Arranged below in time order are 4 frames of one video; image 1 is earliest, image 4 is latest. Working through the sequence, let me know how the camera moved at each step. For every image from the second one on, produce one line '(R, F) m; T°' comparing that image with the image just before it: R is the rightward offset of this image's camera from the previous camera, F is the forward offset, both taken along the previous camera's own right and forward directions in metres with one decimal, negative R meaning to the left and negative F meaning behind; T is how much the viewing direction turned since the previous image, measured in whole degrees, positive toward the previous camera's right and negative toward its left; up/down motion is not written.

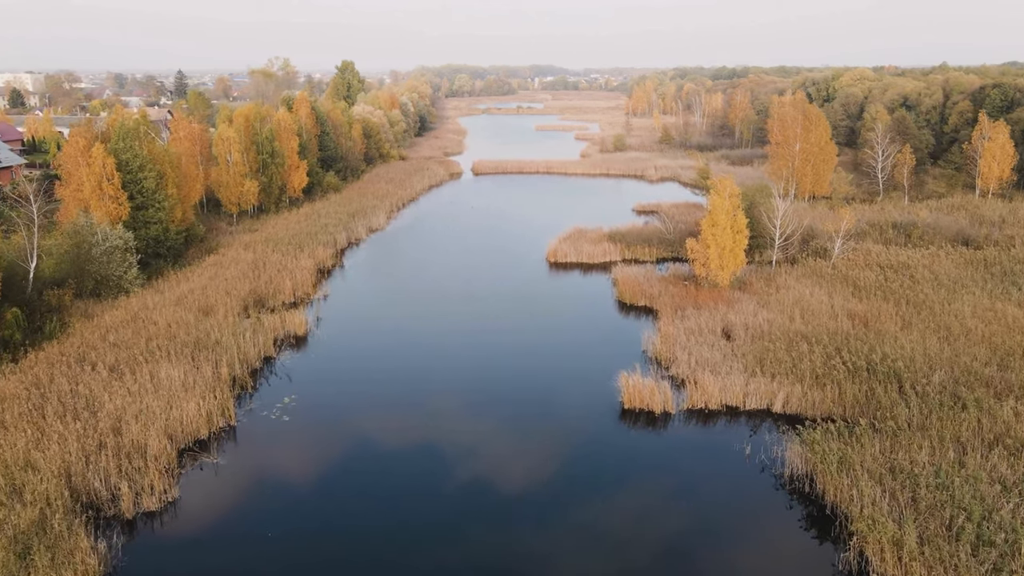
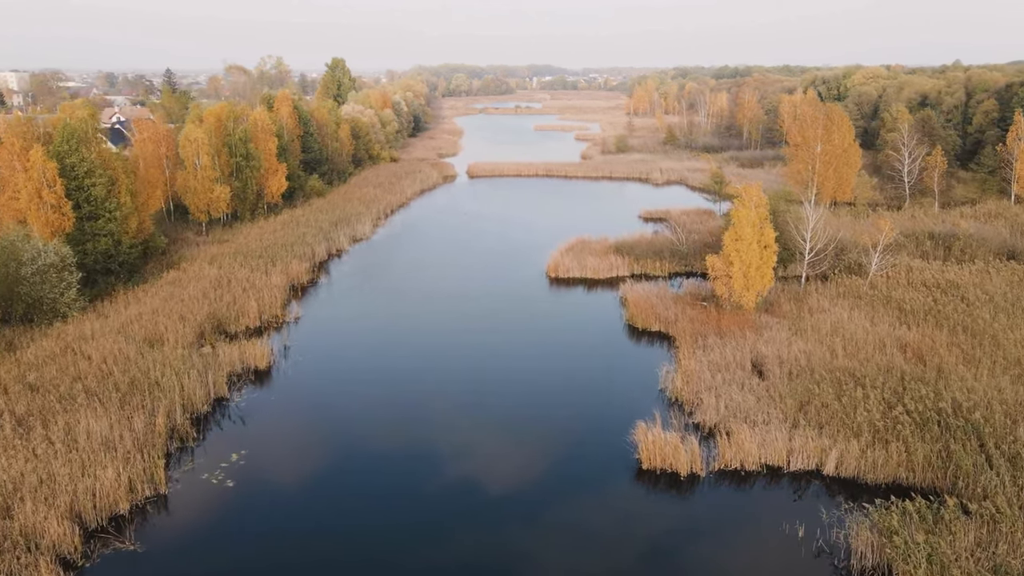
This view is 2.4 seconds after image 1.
(+0.1, +2.4) m; 0°
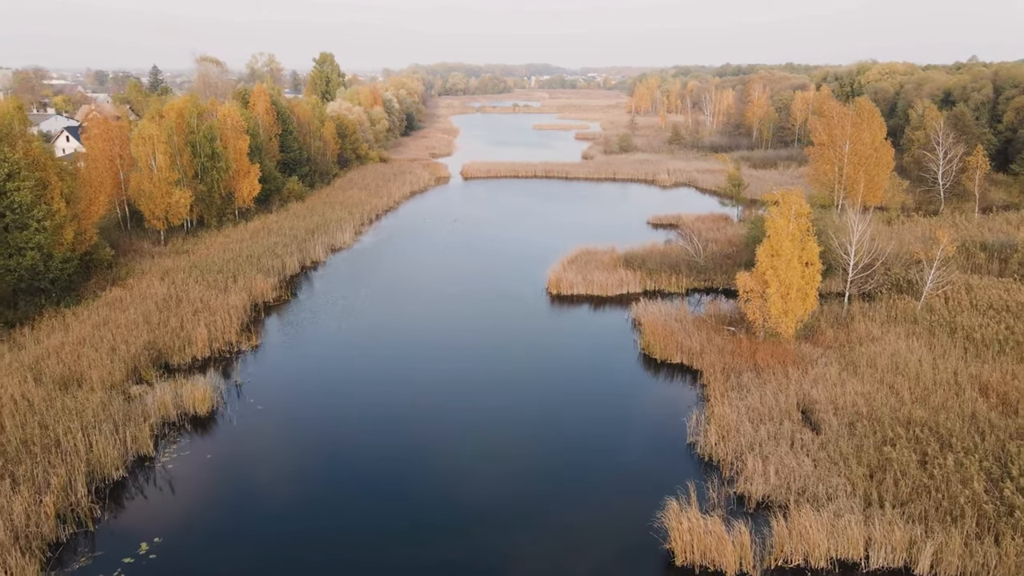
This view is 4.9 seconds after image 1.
(+0.1, +2.7) m; 0°
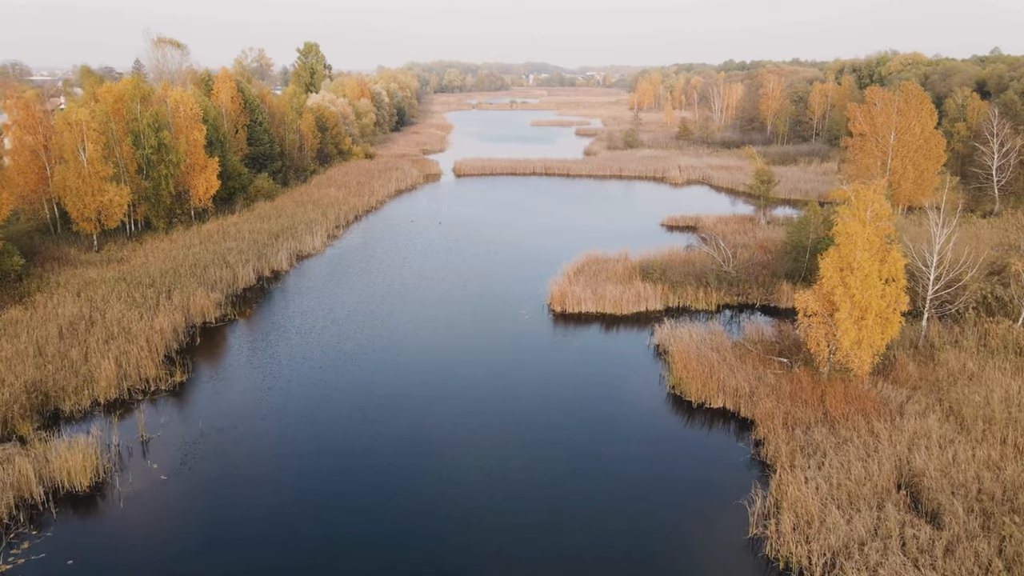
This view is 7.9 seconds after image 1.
(+0.1, +3.3) m; 0°
